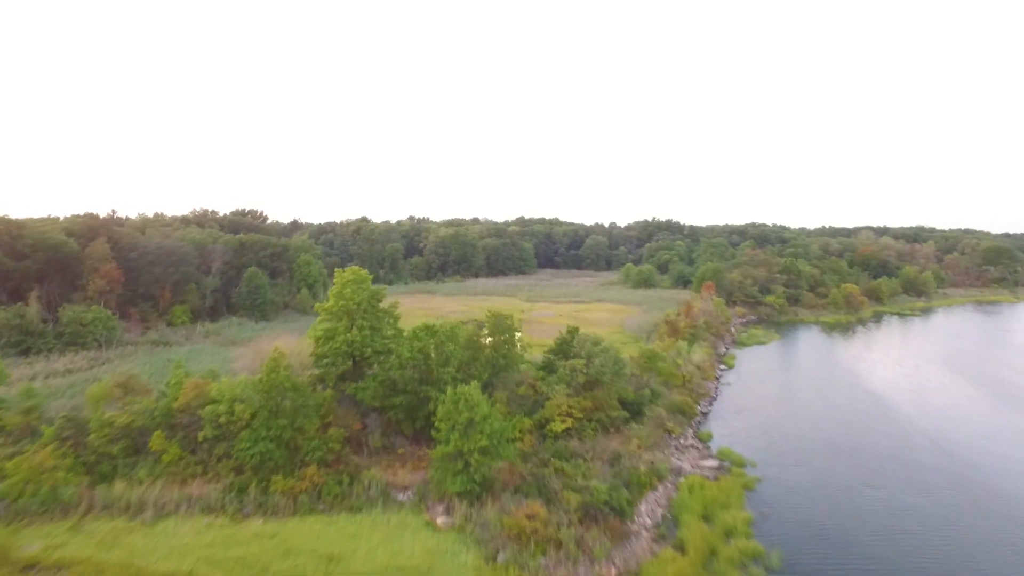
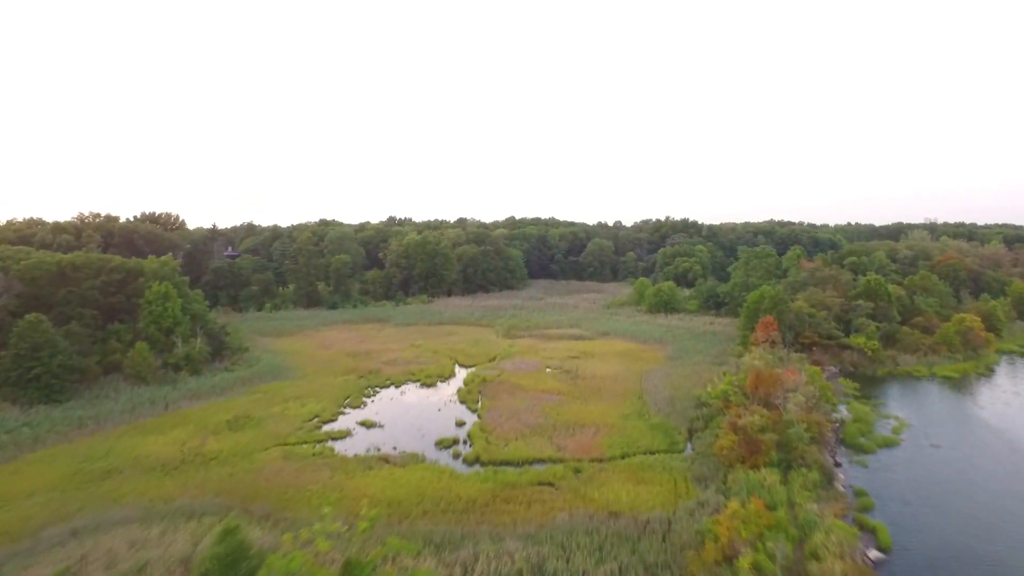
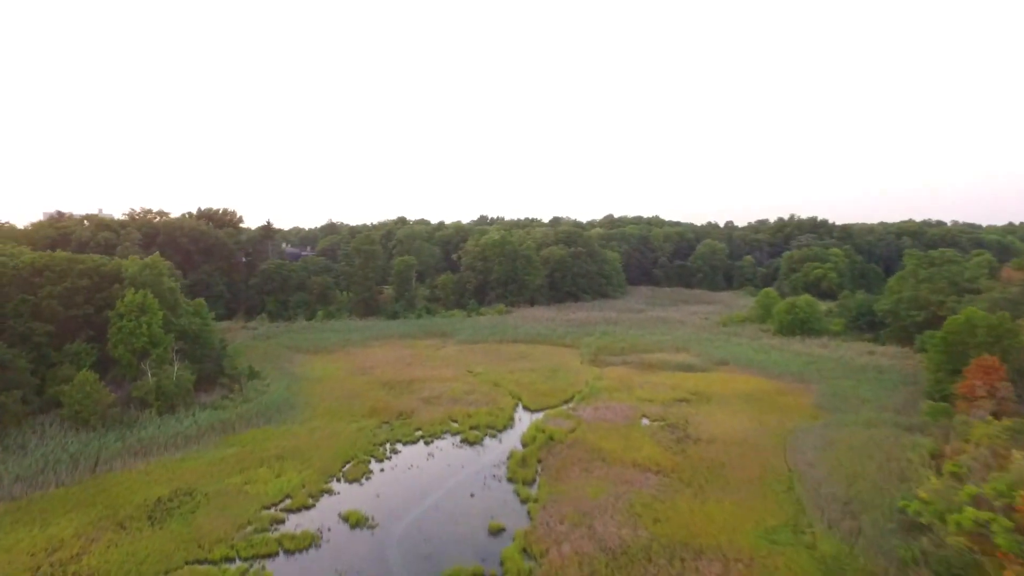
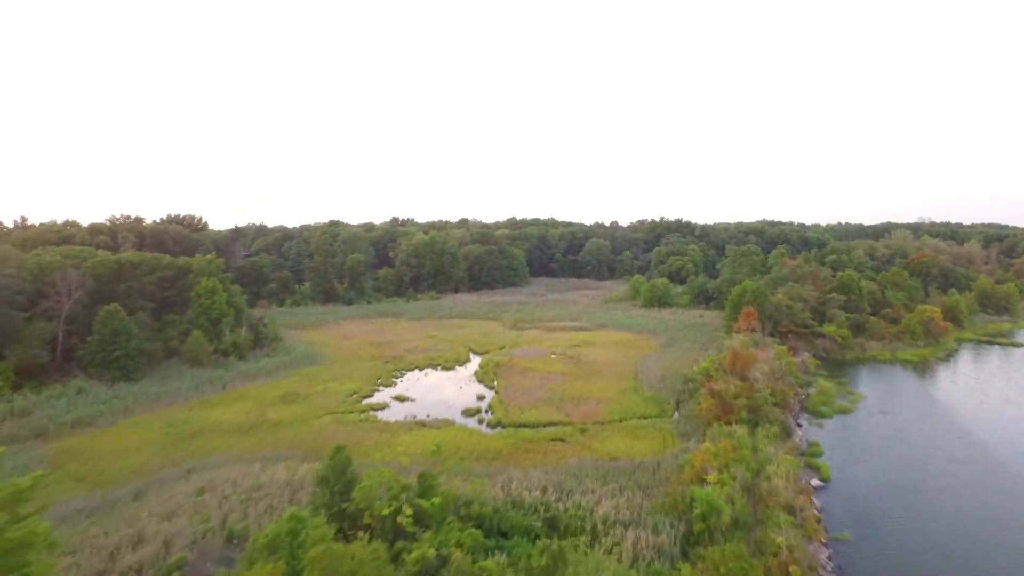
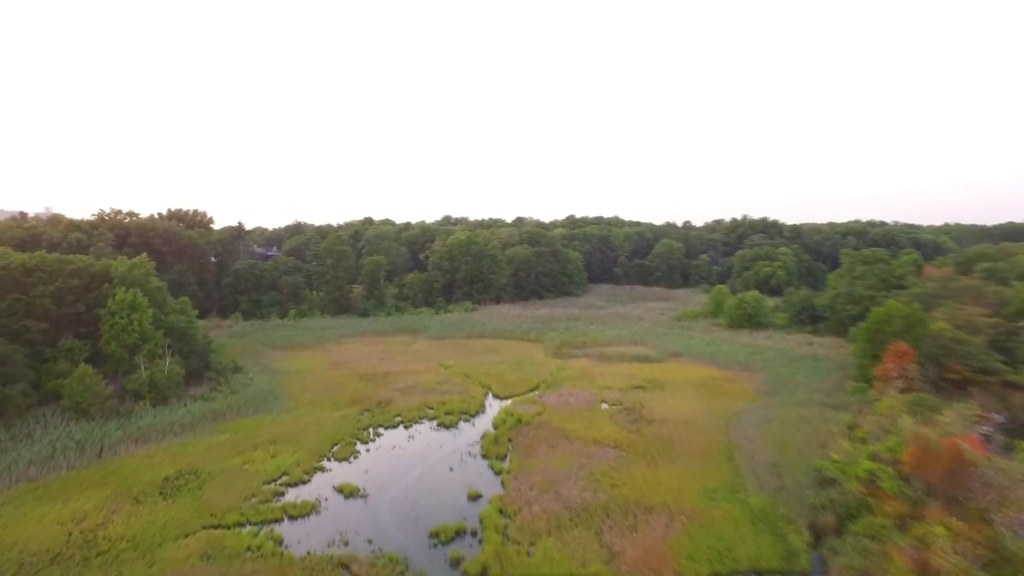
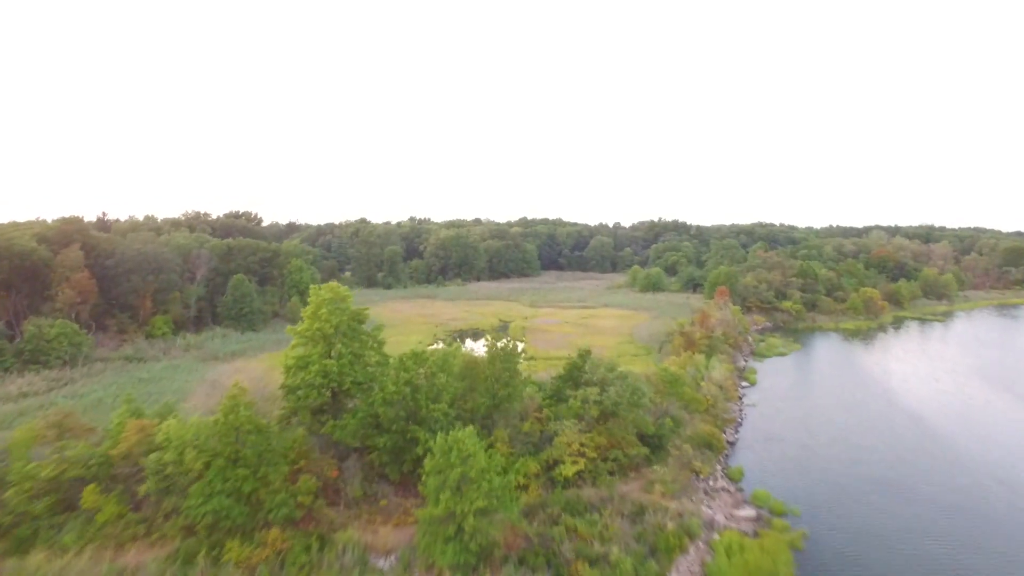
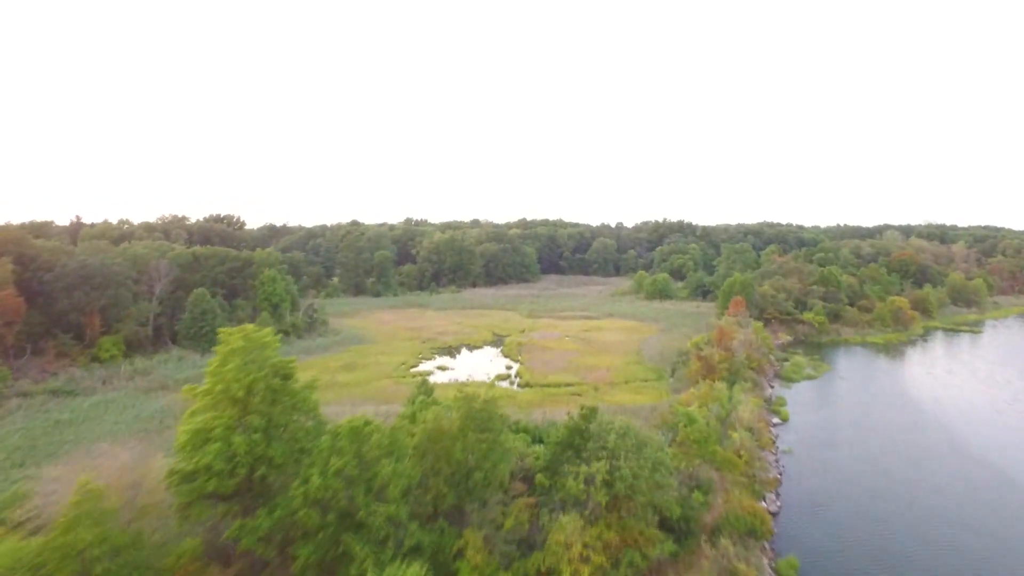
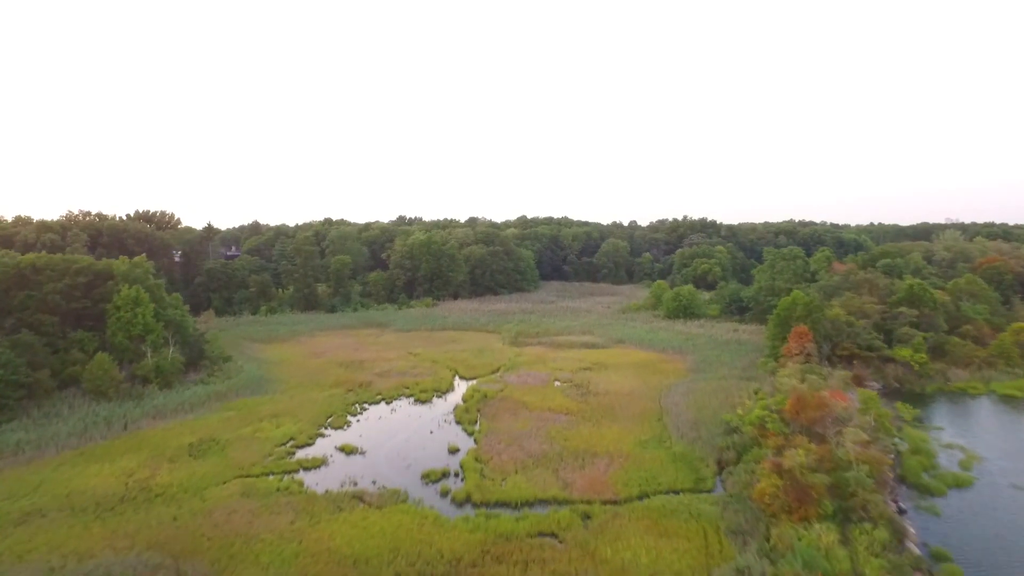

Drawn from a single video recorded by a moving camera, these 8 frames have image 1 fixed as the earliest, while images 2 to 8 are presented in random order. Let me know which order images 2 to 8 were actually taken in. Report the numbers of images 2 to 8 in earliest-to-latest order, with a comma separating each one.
6, 7, 4, 2, 8, 5, 3
